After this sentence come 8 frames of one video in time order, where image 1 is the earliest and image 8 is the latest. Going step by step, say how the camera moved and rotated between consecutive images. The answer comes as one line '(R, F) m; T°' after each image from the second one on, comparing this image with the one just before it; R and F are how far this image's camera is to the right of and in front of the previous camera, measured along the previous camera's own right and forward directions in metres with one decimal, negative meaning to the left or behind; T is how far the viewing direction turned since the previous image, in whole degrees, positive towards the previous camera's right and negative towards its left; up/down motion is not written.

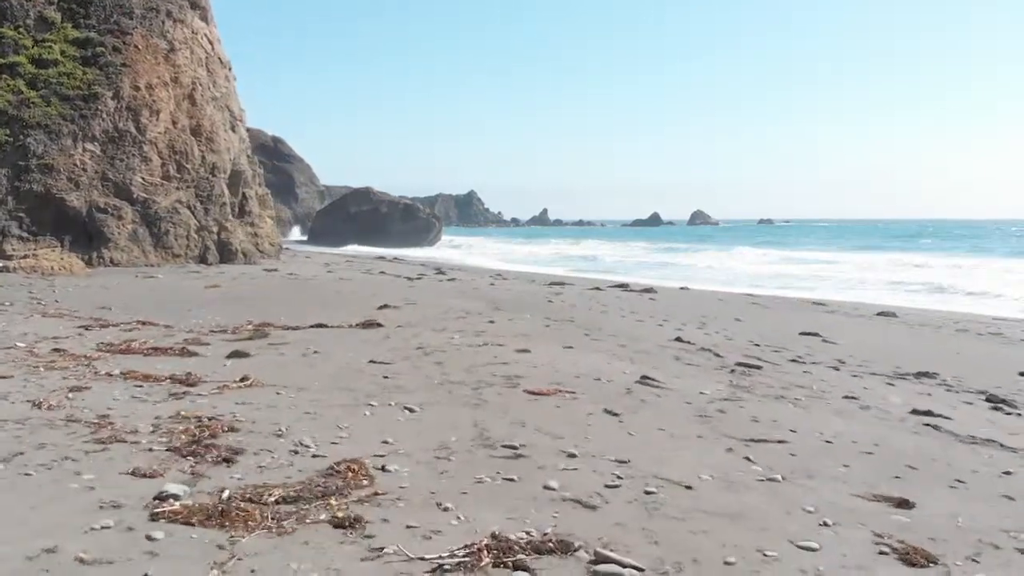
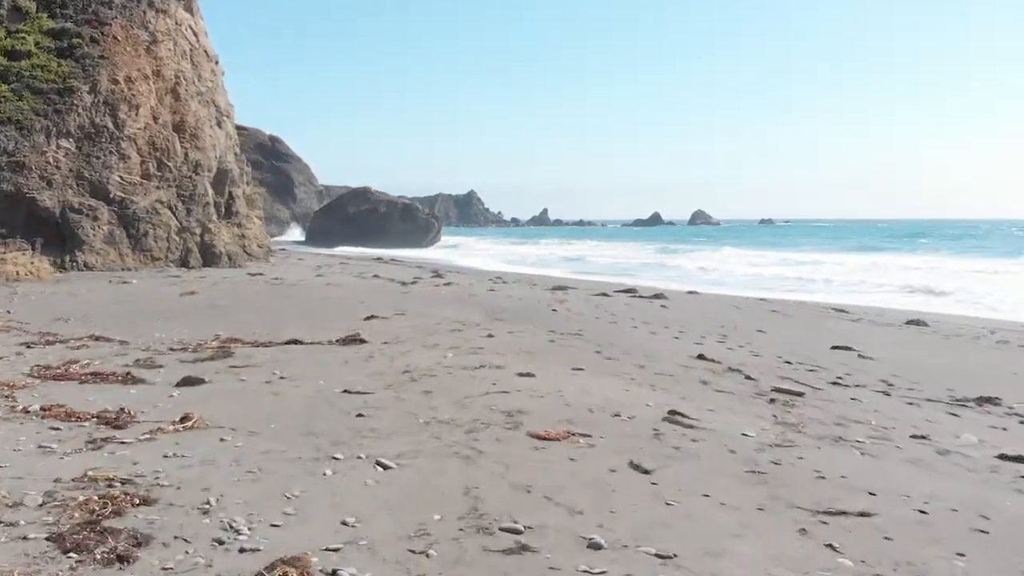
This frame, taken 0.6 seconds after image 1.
(0.0, +0.7) m; 0°
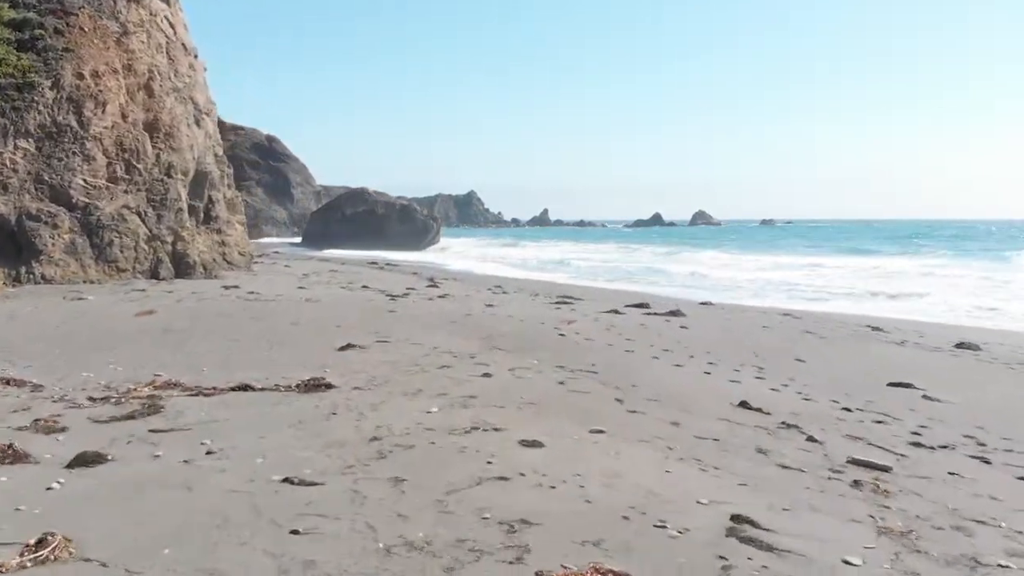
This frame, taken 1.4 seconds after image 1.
(0.0, +1.0) m; 0°
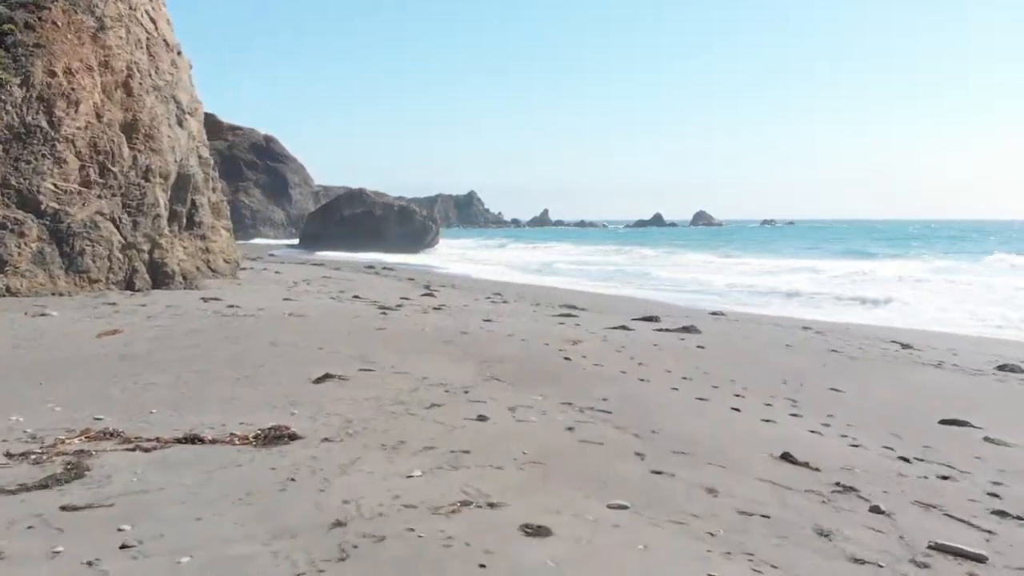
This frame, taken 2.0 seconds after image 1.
(0.0, +0.7) m; 0°
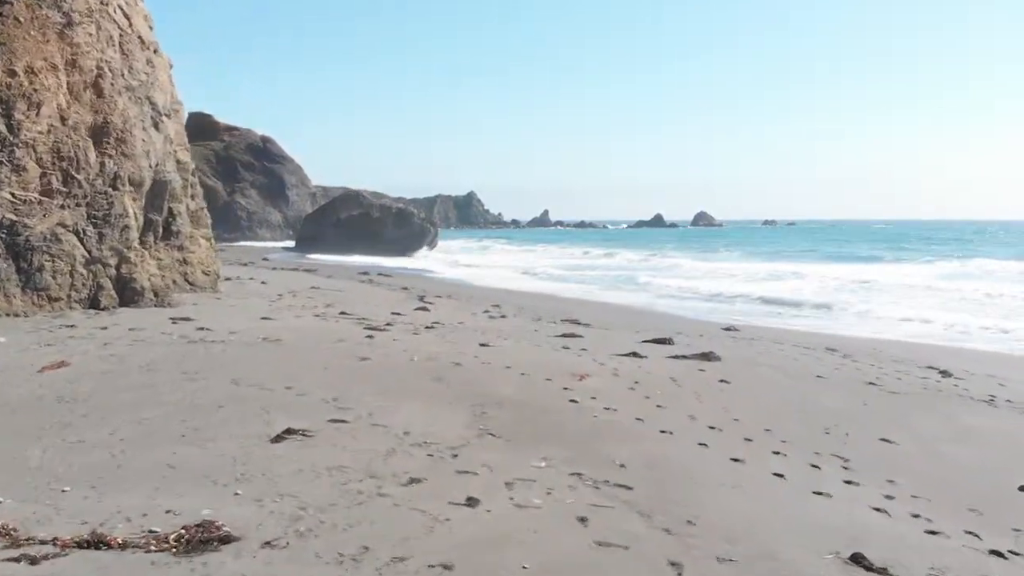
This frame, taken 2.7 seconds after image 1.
(0.0, +0.8) m; 0°
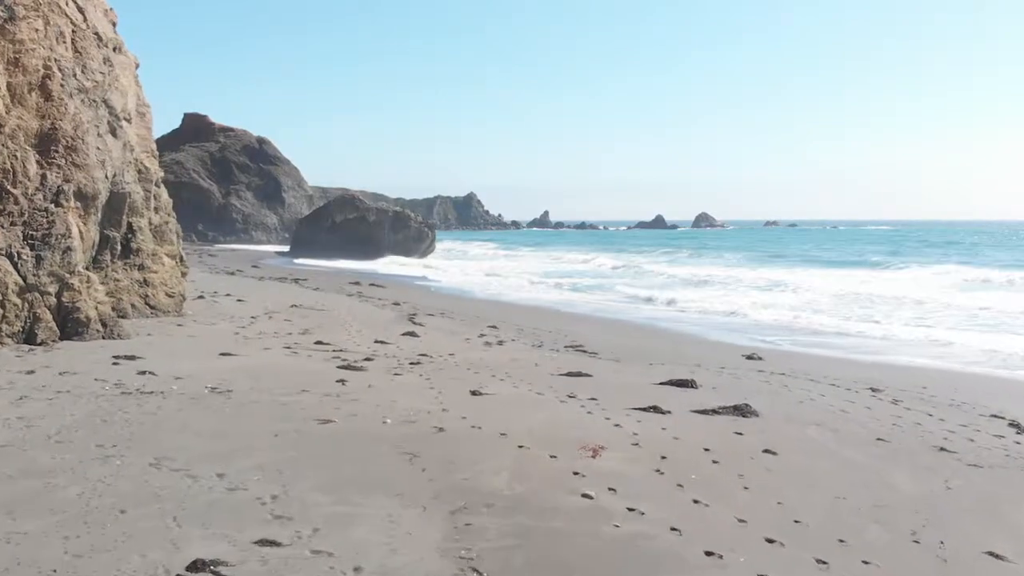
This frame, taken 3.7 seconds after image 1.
(0.0, +1.2) m; 0°
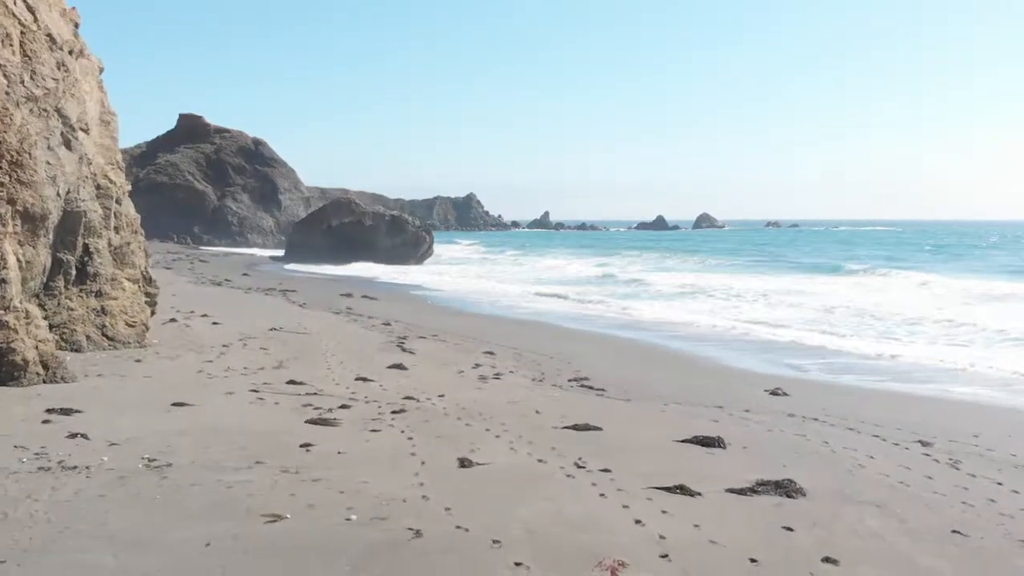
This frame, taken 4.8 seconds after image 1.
(0.0, +1.0) m; 0°
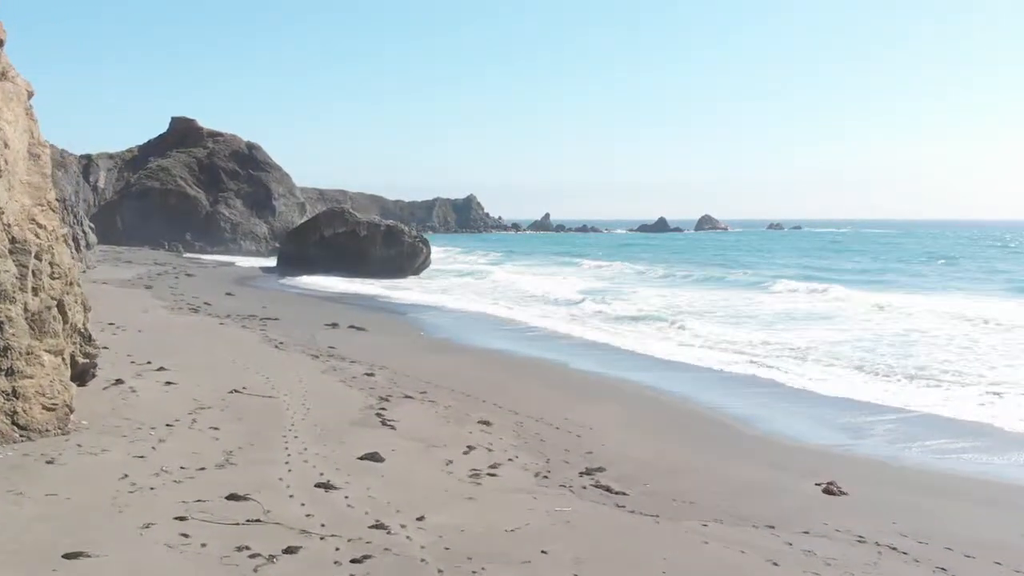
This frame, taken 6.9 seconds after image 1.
(0.0, +1.7) m; 0°
